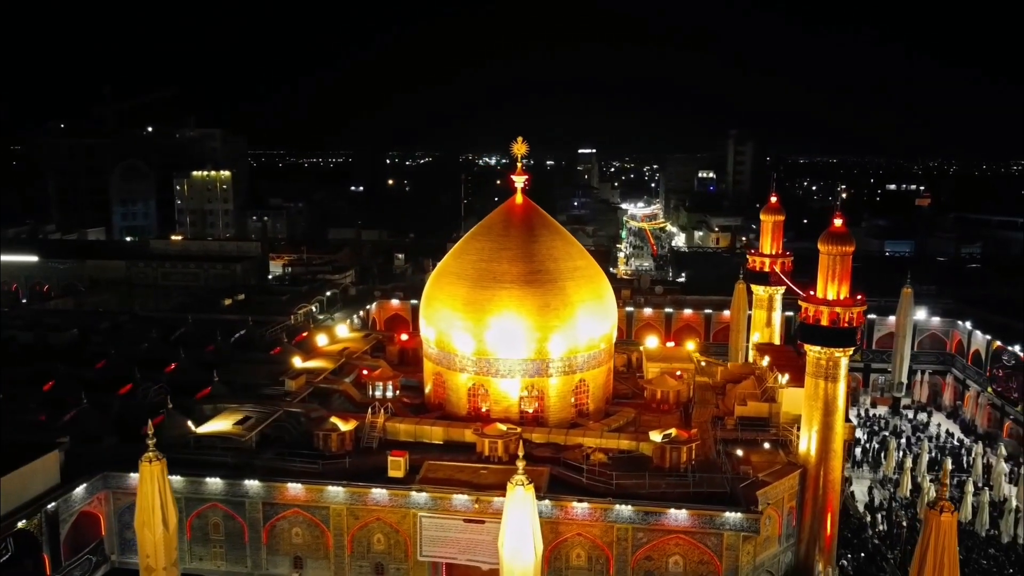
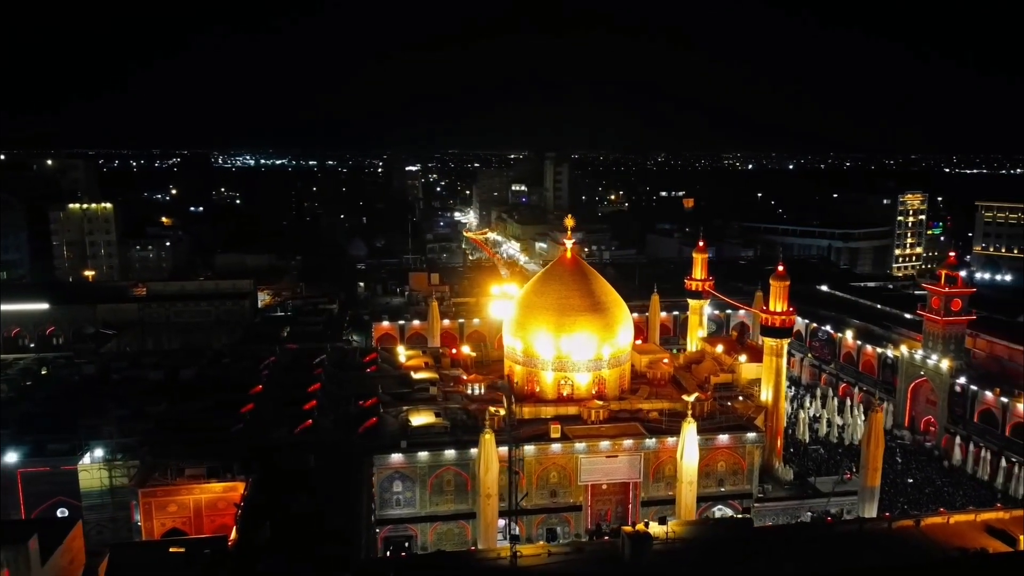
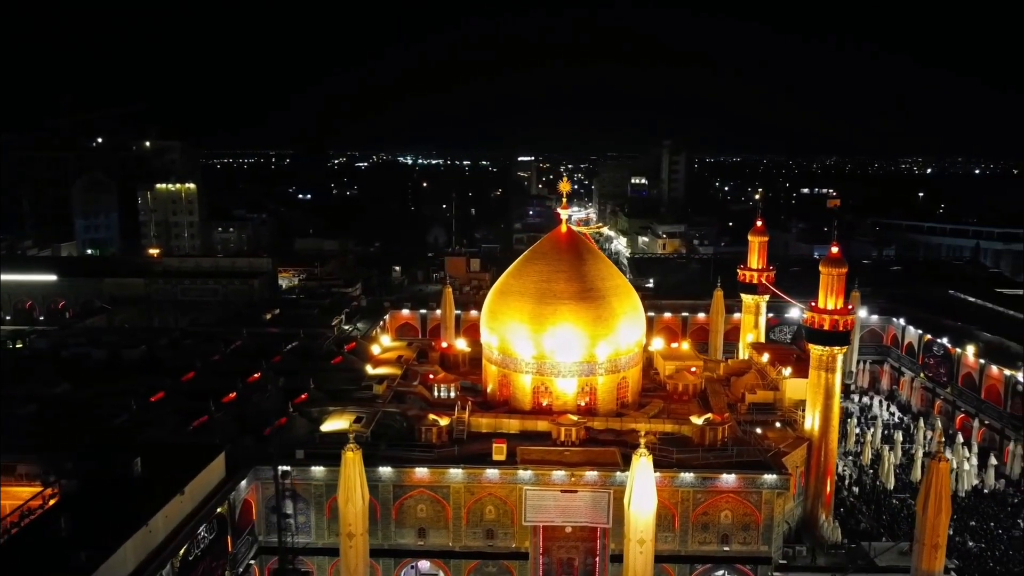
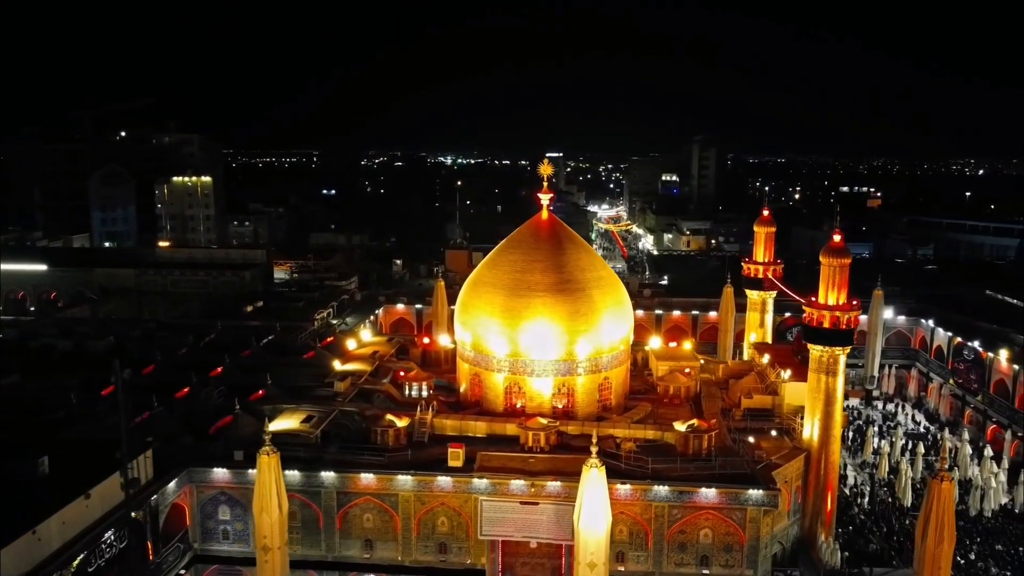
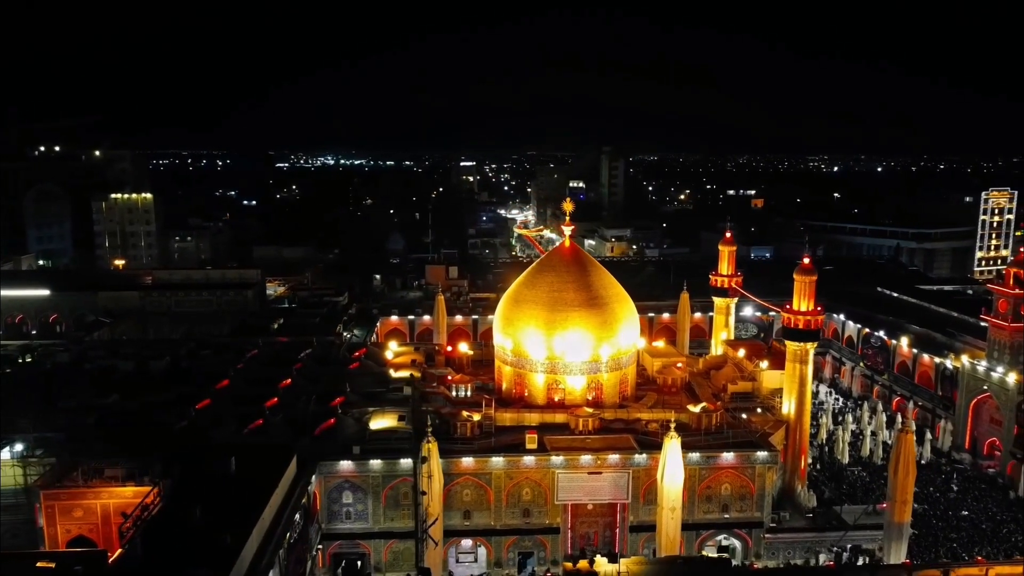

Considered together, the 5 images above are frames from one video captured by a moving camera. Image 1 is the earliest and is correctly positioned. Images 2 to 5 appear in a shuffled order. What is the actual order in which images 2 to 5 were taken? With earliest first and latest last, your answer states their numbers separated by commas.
4, 3, 5, 2
